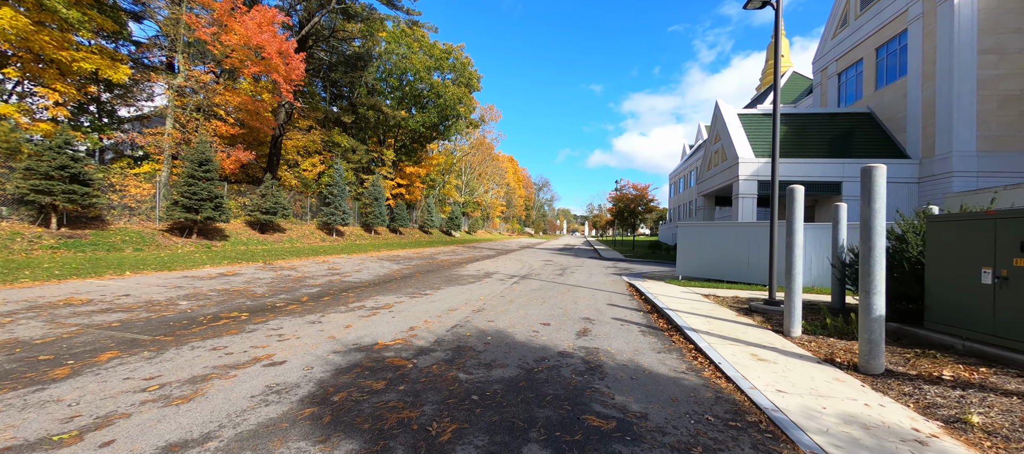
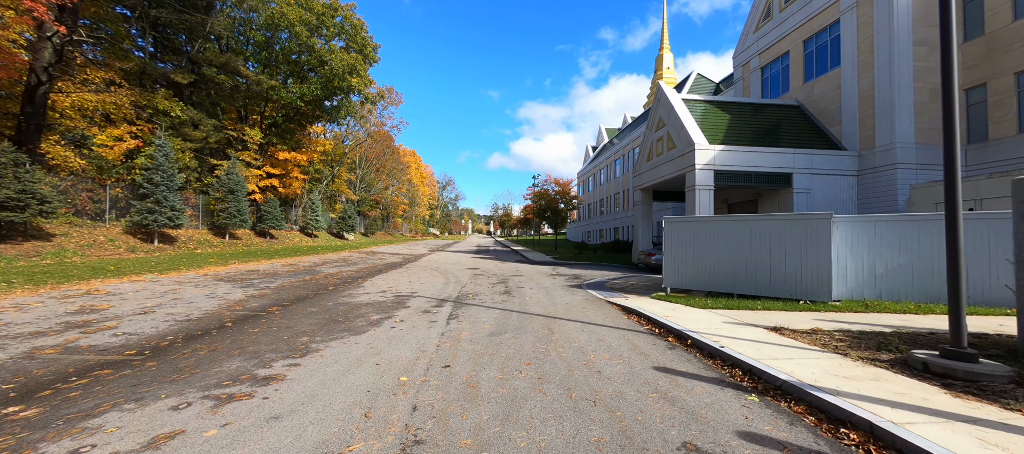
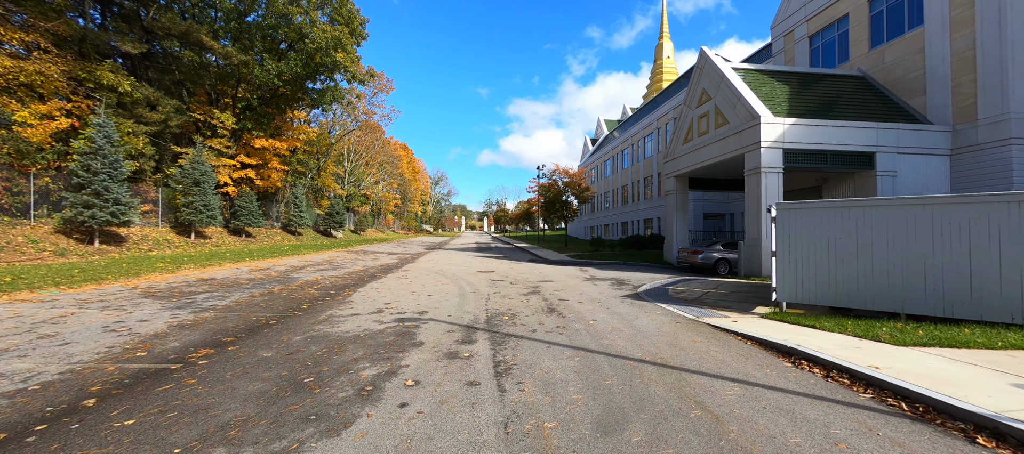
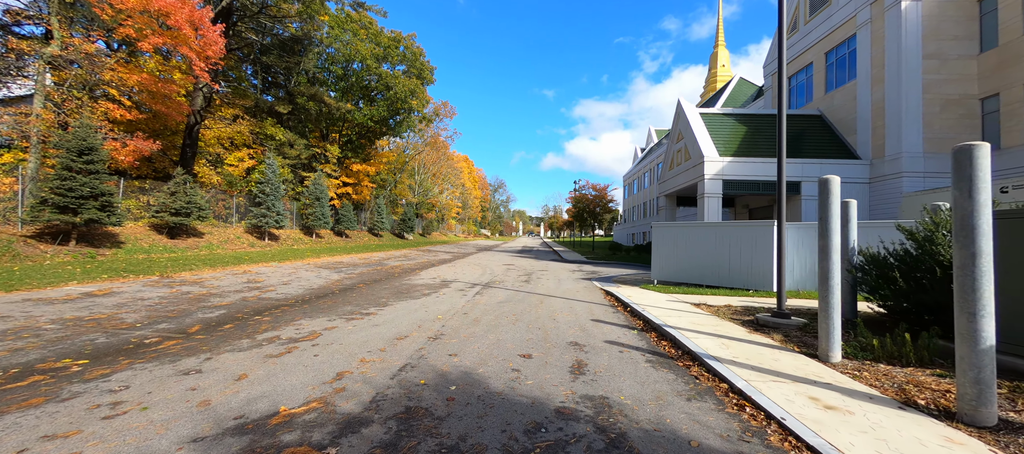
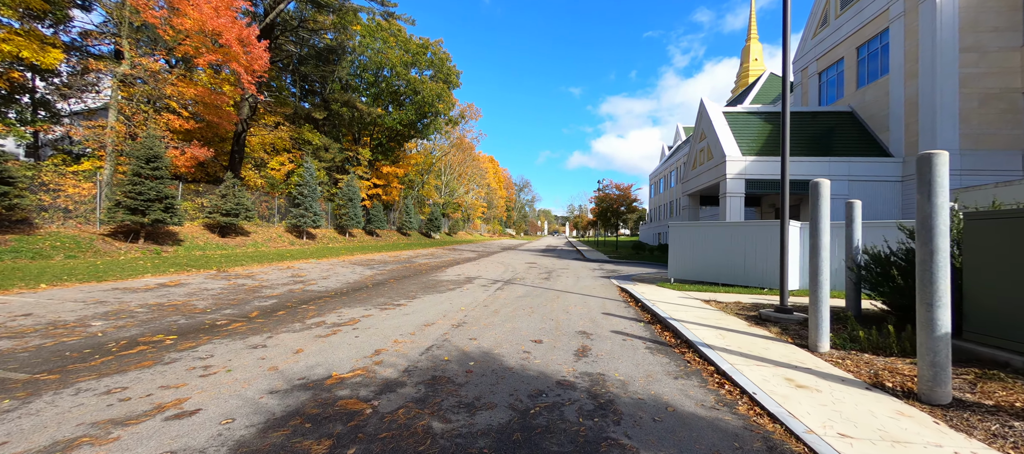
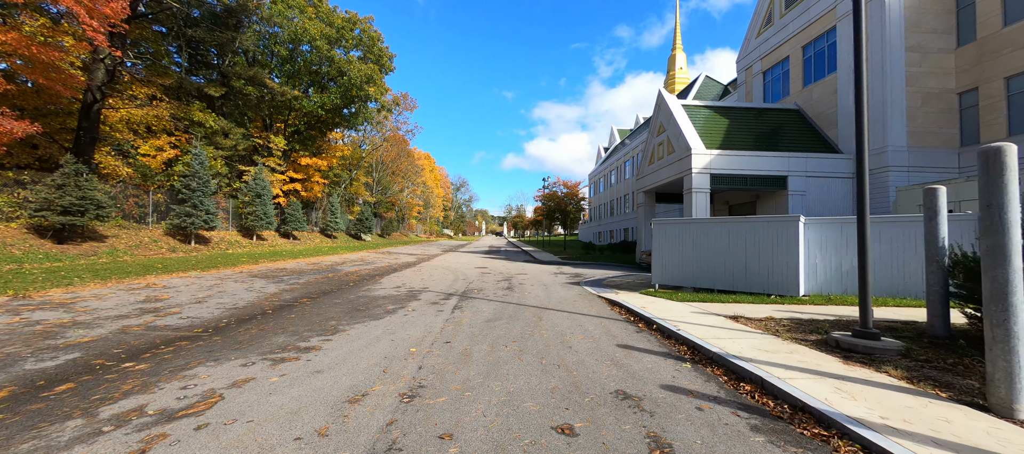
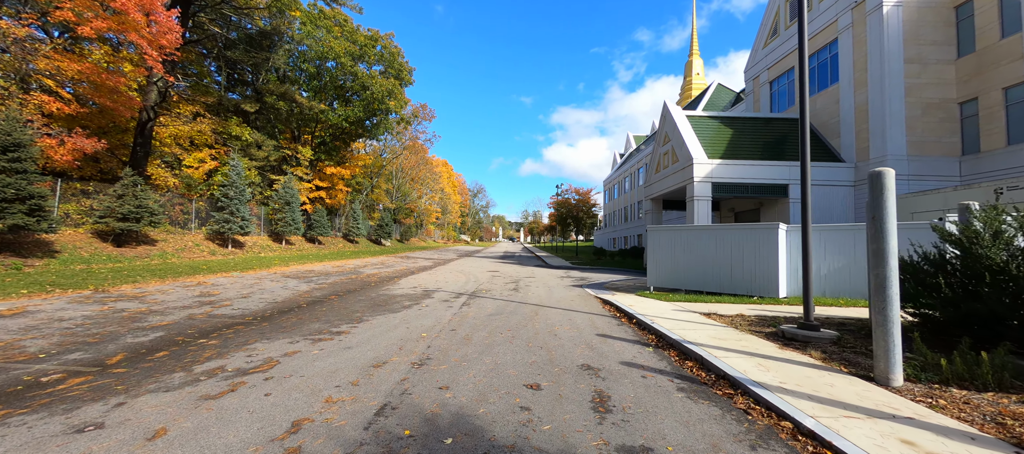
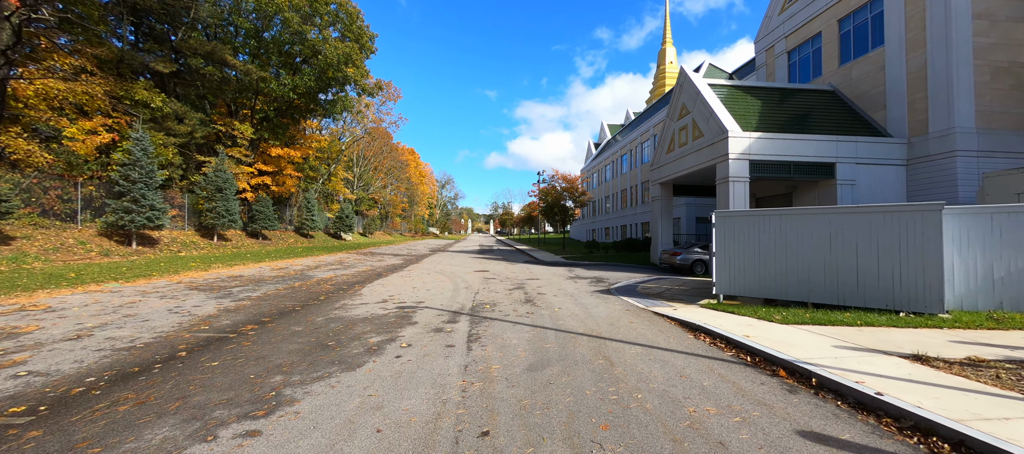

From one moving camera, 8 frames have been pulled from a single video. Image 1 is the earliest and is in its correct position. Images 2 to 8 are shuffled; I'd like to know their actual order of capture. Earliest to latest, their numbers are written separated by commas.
5, 4, 7, 6, 2, 8, 3
